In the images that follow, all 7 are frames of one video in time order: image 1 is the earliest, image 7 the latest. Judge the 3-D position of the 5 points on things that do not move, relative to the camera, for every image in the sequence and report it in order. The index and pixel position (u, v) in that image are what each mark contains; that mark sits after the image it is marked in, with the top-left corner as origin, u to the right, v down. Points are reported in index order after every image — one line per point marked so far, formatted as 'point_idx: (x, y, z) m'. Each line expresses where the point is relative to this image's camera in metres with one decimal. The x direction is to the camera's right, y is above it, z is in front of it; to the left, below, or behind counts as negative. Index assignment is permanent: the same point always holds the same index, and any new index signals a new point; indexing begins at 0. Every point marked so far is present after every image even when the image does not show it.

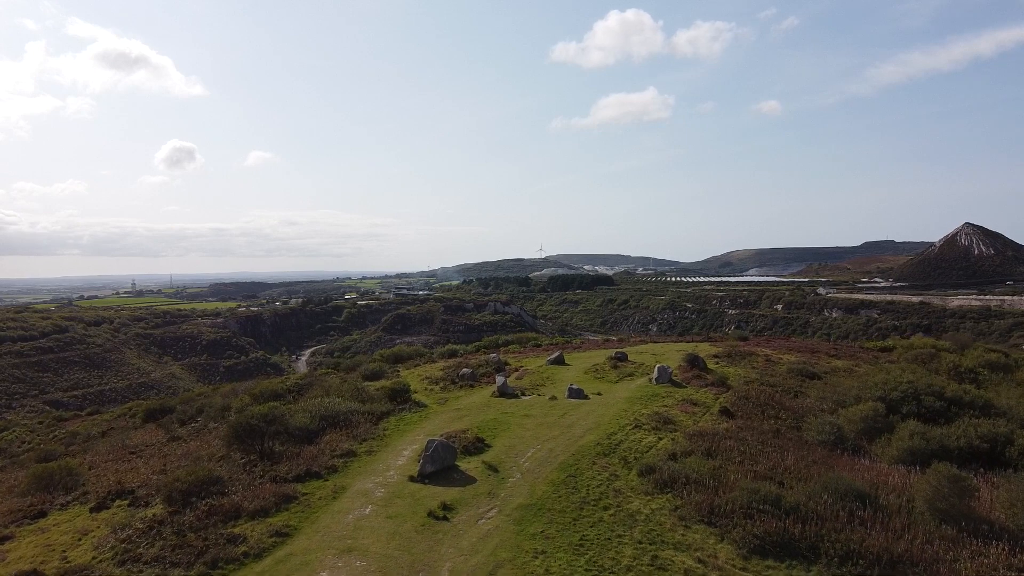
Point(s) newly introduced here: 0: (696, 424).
0: (+4.0, -3.0, +17.6) m
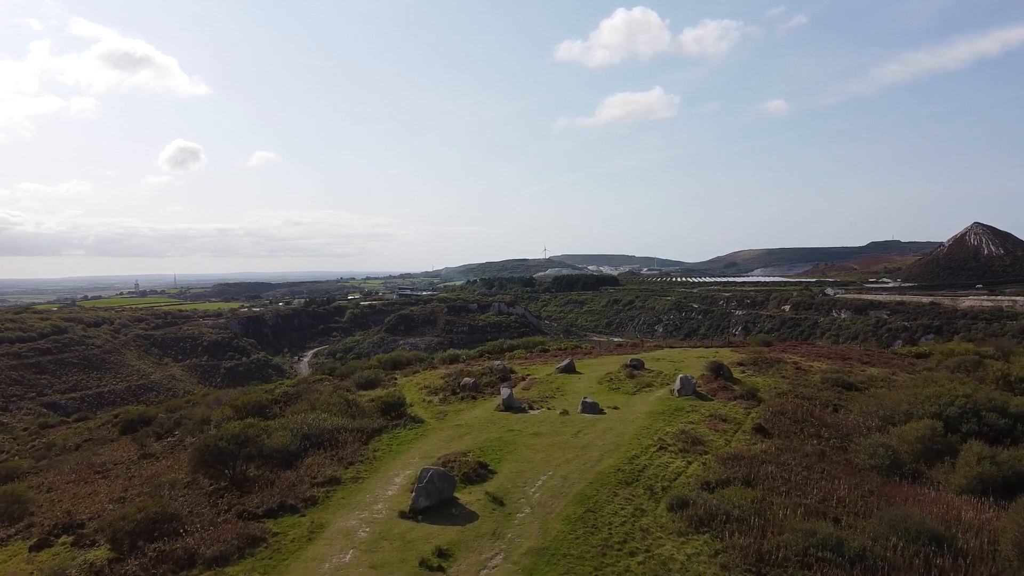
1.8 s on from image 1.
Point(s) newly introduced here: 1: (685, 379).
0: (+4.1, -3.0, +15.5) m
1: (+4.1, -2.2, +19.4) m
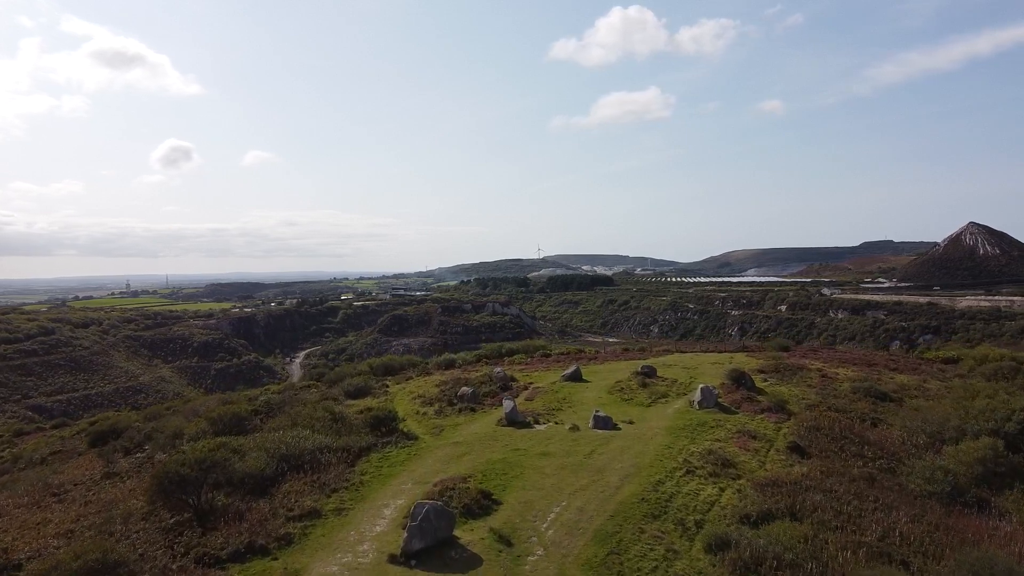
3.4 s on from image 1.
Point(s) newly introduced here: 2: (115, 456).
0: (+4.2, -3.0, +13.7) m
1: (+4.2, -2.2, +17.6) m
2: (-9.7, -4.1, +19.9) m
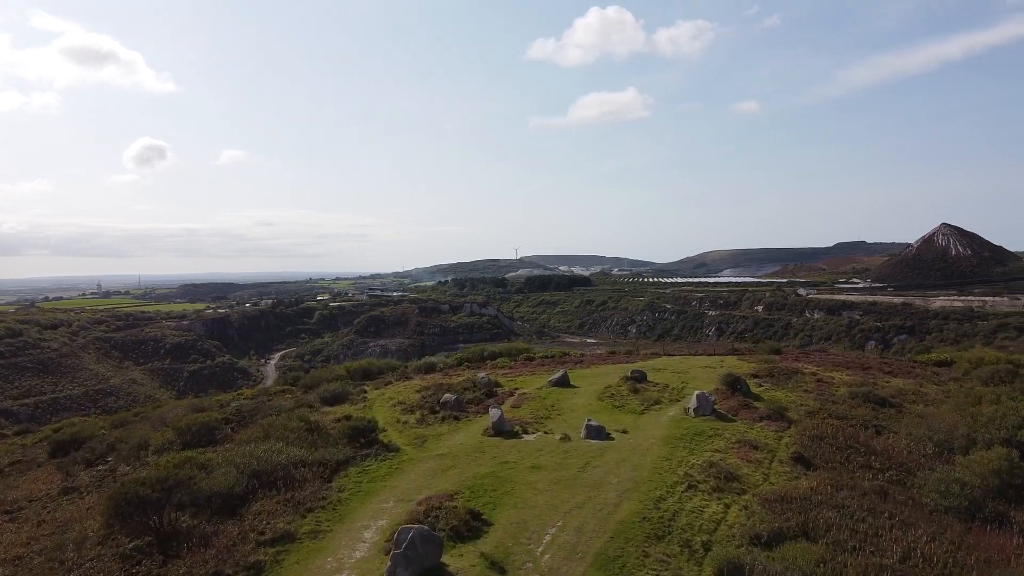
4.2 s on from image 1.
0: (+4.1, -3.1, +12.9) m
1: (+3.9, -2.3, +16.8) m
2: (-10.1, -4.2, +18.7) m
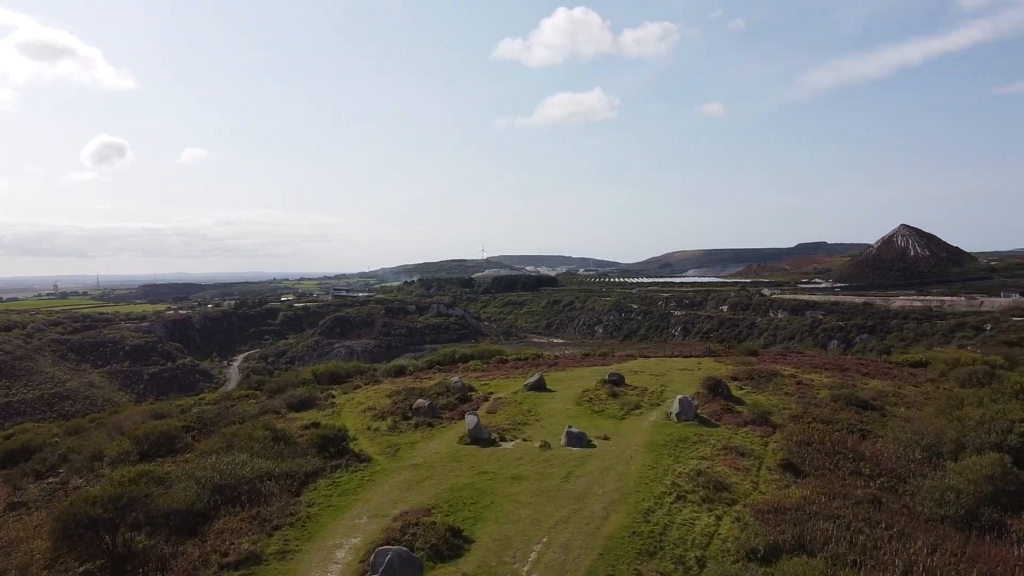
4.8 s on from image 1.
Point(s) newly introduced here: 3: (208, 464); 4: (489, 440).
0: (+3.8, -3.1, +12.4) m
1: (+3.5, -2.3, +16.3) m
2: (-10.6, -4.2, +17.6) m
3: (-5.0, -2.9, +13.3) m
4: (-0.4, -2.9, +15.3) m
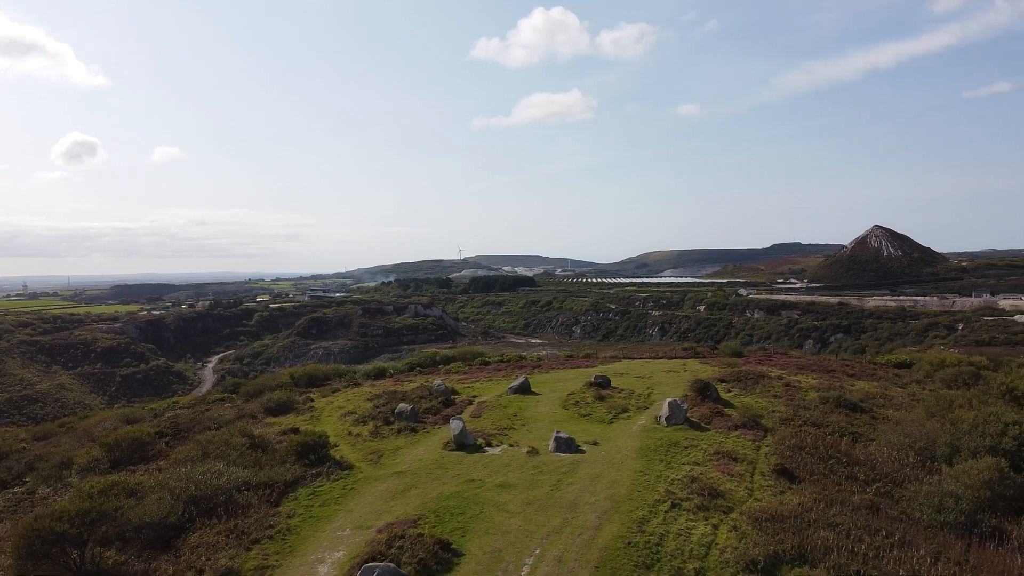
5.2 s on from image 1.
0: (+3.6, -3.1, +12.1) m
1: (+3.2, -2.3, +15.9) m
2: (-10.9, -4.2, +16.9) m
3: (-5.2, -2.9, +12.7) m
4: (-0.7, -2.9, +14.9) m
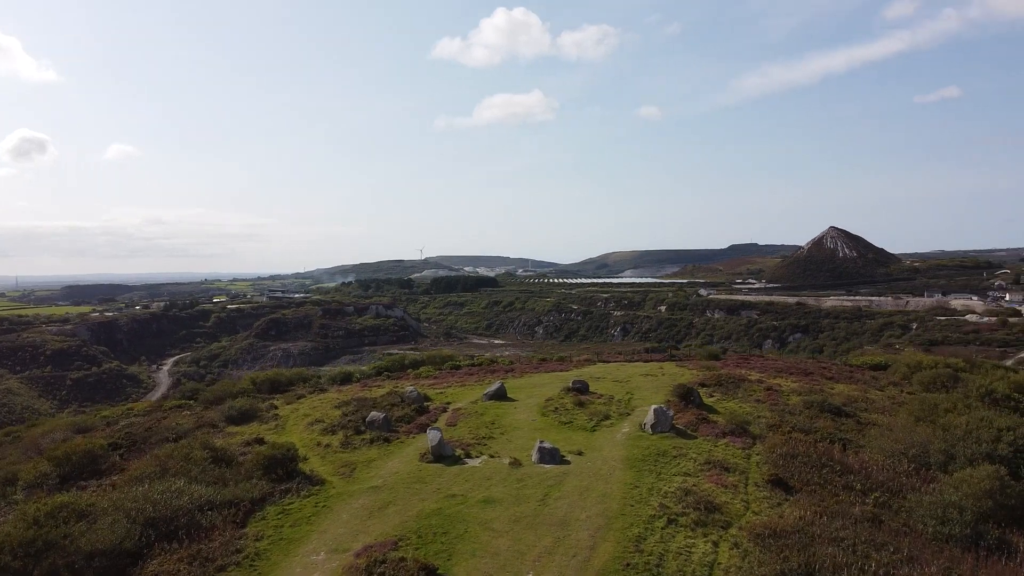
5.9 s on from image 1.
0: (+3.4, -3.2, +11.5) m
1: (+2.8, -2.3, +15.3) m
2: (-11.3, -4.3, +15.6) m
3: (-5.4, -3.0, +11.8) m
4: (-1.0, -2.9, +14.1) m
